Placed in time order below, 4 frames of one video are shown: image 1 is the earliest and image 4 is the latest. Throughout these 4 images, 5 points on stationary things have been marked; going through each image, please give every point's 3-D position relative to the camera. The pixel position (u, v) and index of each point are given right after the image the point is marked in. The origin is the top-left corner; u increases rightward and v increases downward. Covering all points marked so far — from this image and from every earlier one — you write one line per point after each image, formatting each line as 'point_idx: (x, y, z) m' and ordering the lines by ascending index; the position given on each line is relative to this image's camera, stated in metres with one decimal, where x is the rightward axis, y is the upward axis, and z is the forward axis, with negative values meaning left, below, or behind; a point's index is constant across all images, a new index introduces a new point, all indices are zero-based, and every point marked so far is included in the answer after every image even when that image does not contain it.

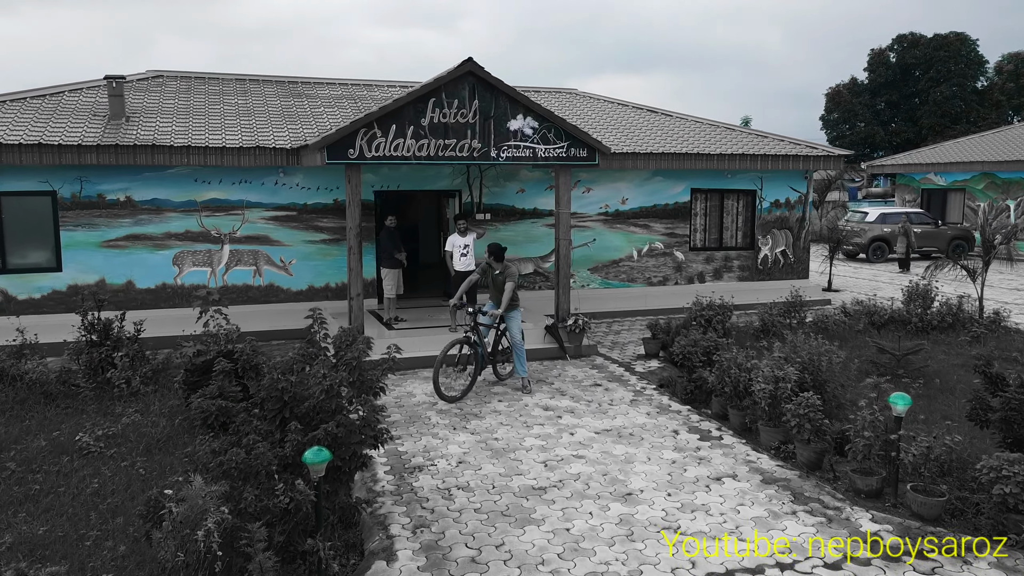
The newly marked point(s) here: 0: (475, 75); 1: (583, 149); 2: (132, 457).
0: (-0.4, +2.5, +9.6) m
1: (+0.9, +1.8, +10.3) m
2: (-3.1, -1.4, +6.6) m
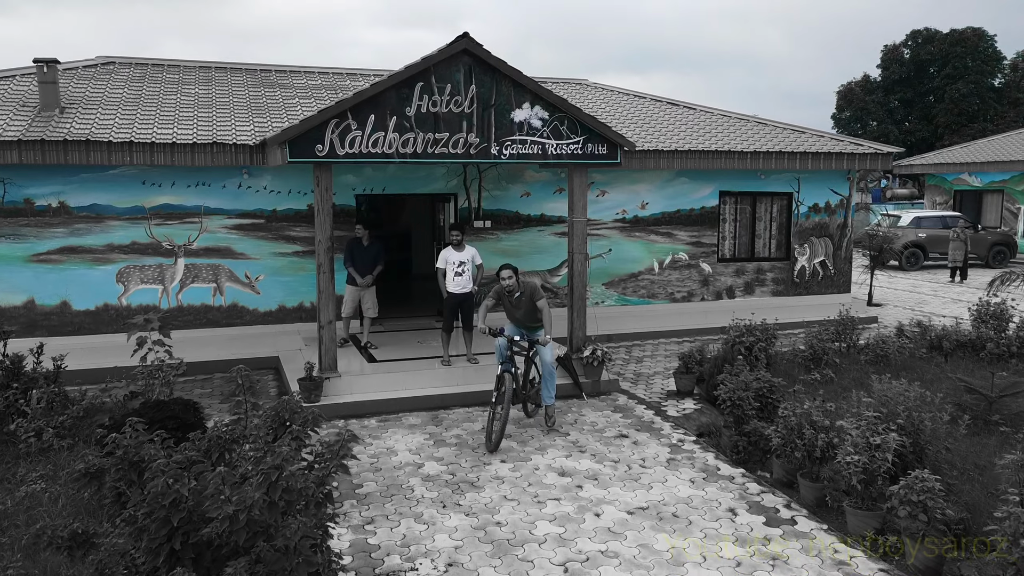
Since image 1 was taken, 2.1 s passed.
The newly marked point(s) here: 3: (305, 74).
0: (-0.4, +2.3, +7.9) m
1: (+1.0, +1.5, +8.6) m
2: (-3.1, -1.6, +4.9) m
3: (-3.2, +3.3, +12.3) m
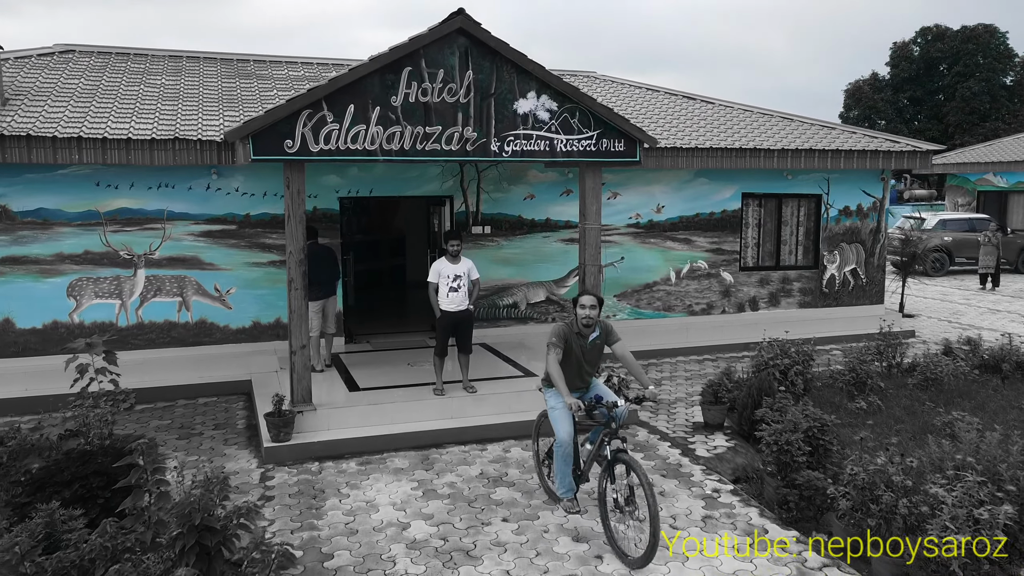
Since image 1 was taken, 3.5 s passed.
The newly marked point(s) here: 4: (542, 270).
0: (-0.4, +2.1, +6.8) m
1: (+1.0, +1.4, +7.5) m
2: (-3.1, -1.8, +3.8) m
3: (-3.1, +3.1, +11.2) m
4: (+0.4, +0.2, +10.2) m
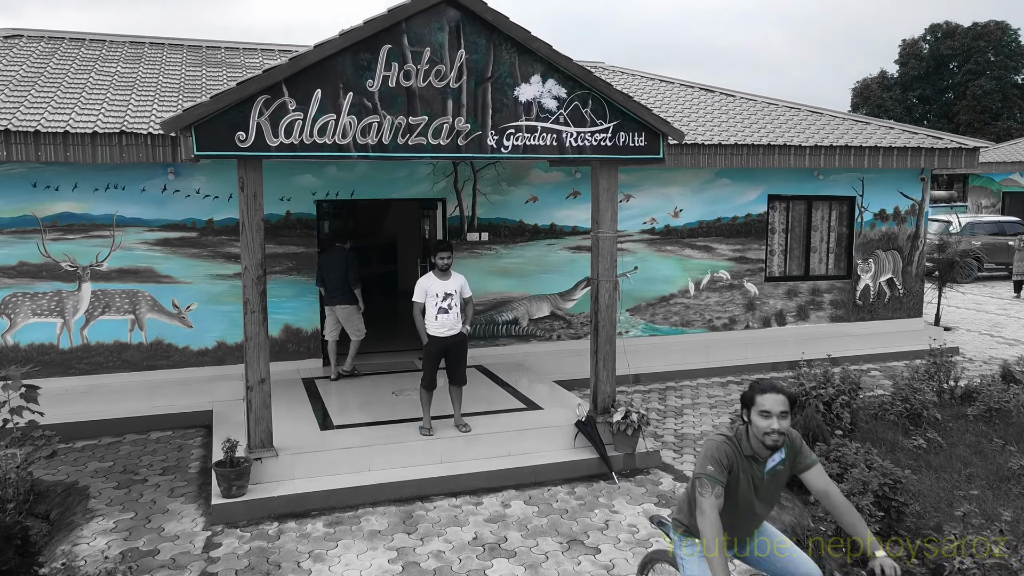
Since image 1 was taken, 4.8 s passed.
0: (-0.4, +2.0, +5.7) m
1: (+1.0, +1.2, +6.4) m
2: (-3.0, -2.0, +2.7) m
3: (-3.1, +3.0, +10.1) m
4: (+0.4, +0.1, +9.0) m
